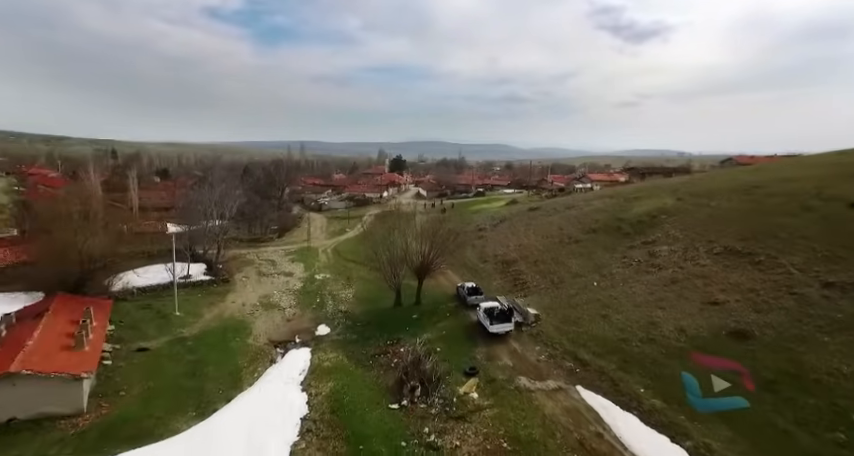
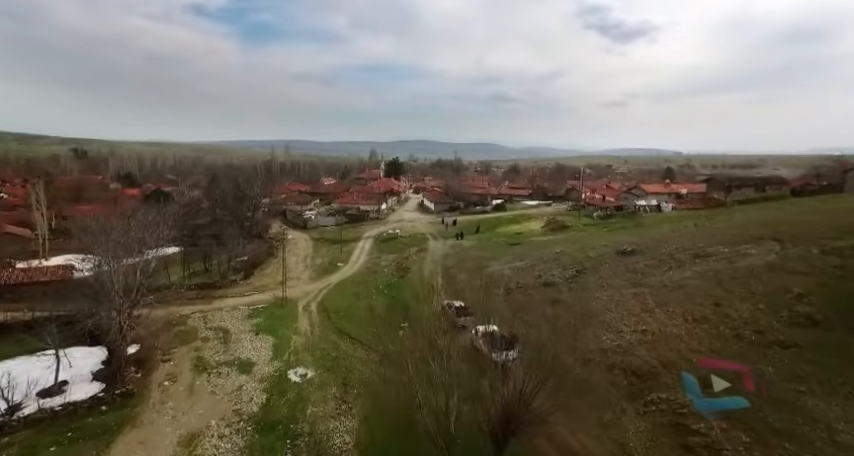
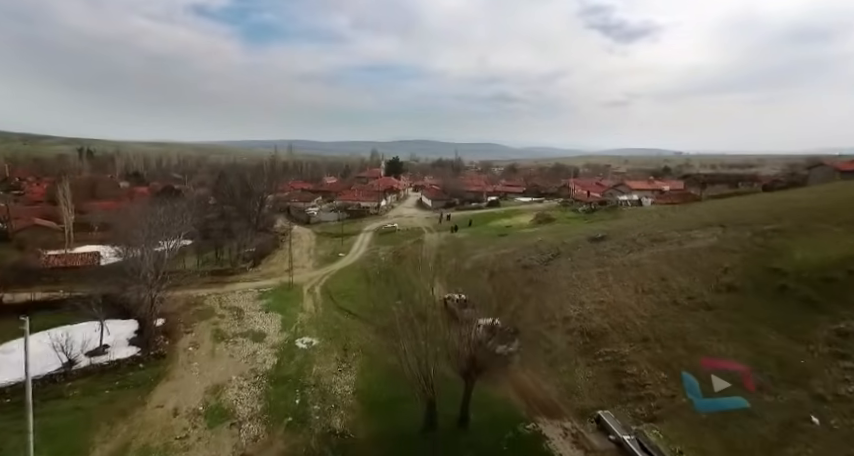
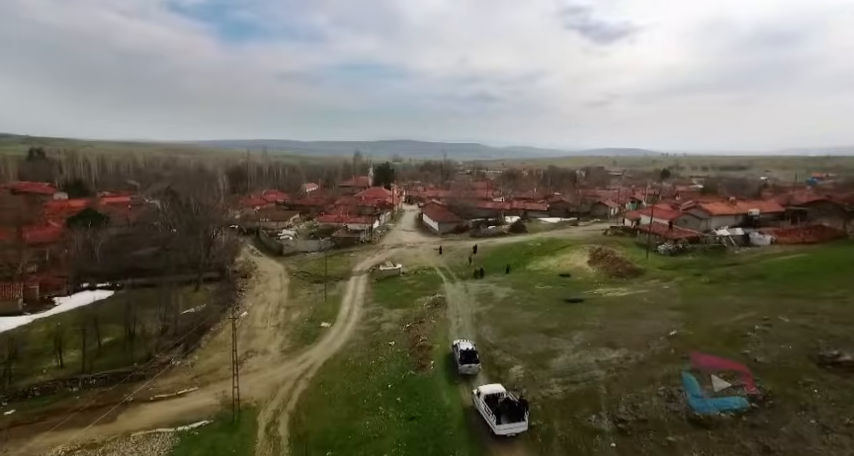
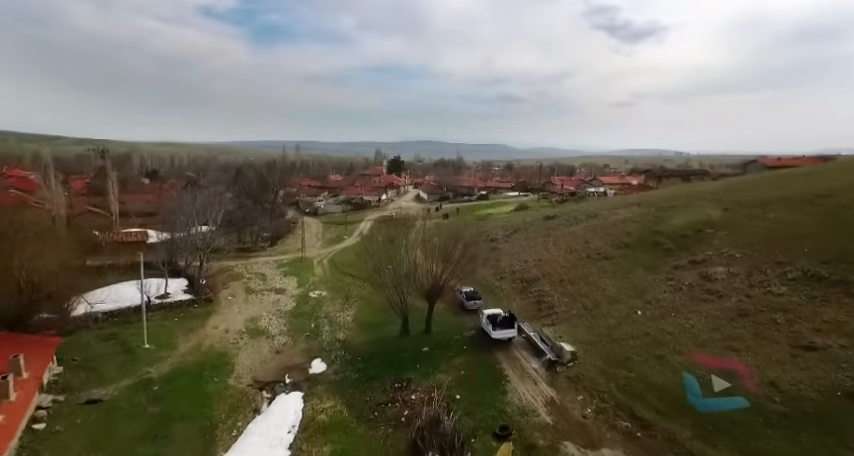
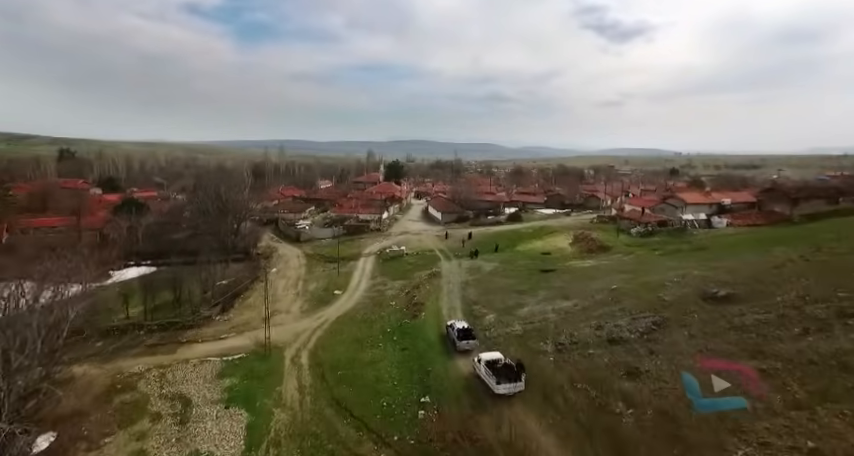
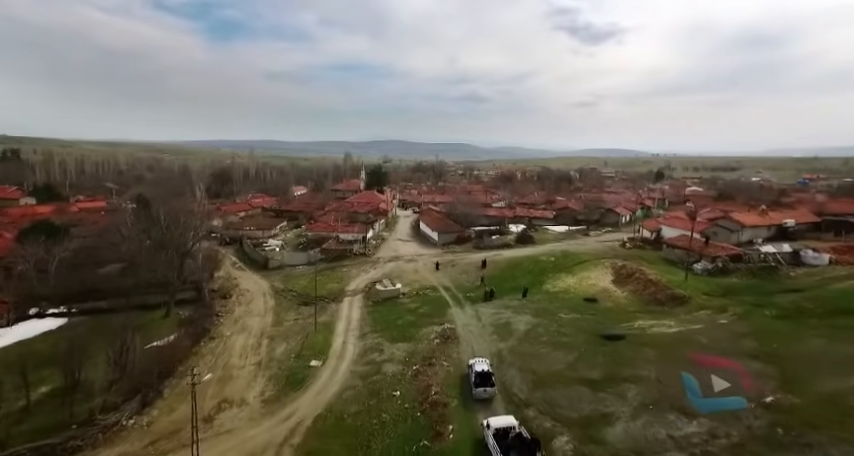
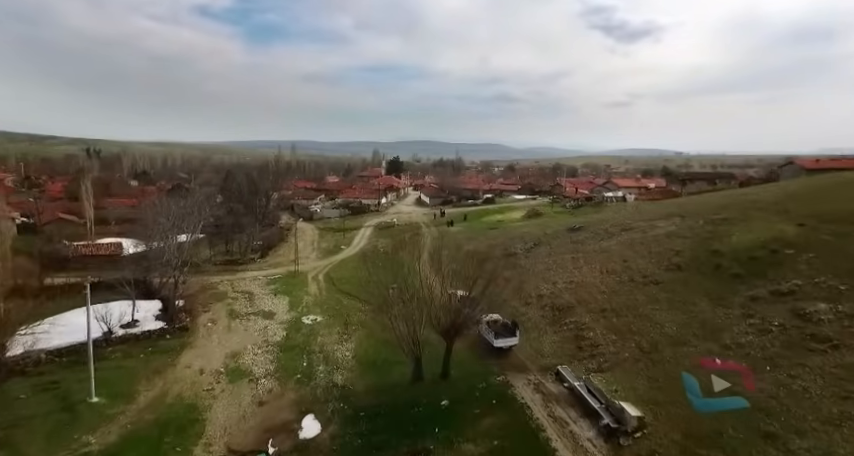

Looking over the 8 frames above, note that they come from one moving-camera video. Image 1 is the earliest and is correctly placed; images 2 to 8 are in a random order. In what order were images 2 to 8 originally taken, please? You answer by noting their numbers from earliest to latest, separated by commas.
5, 8, 3, 2, 6, 4, 7
